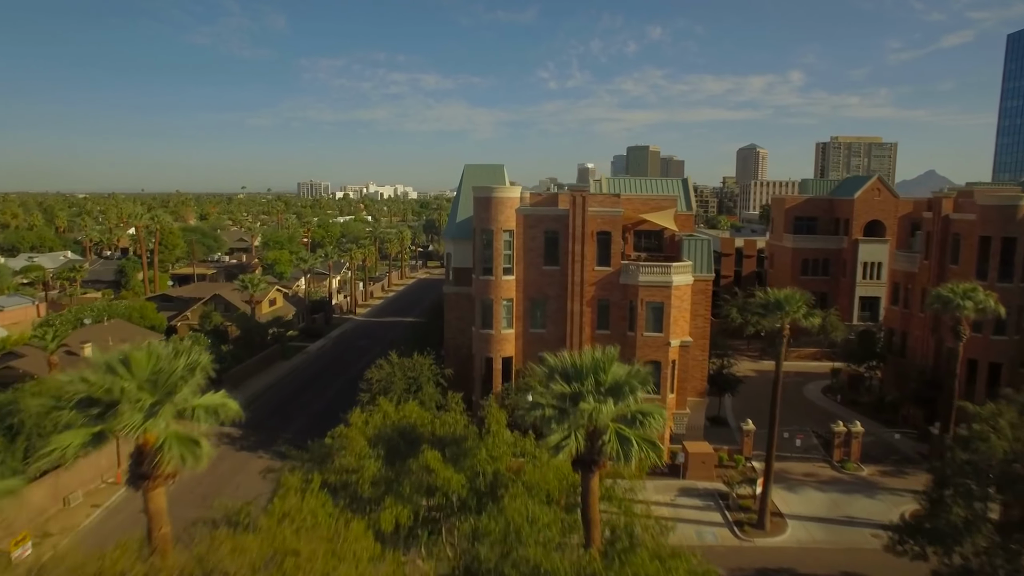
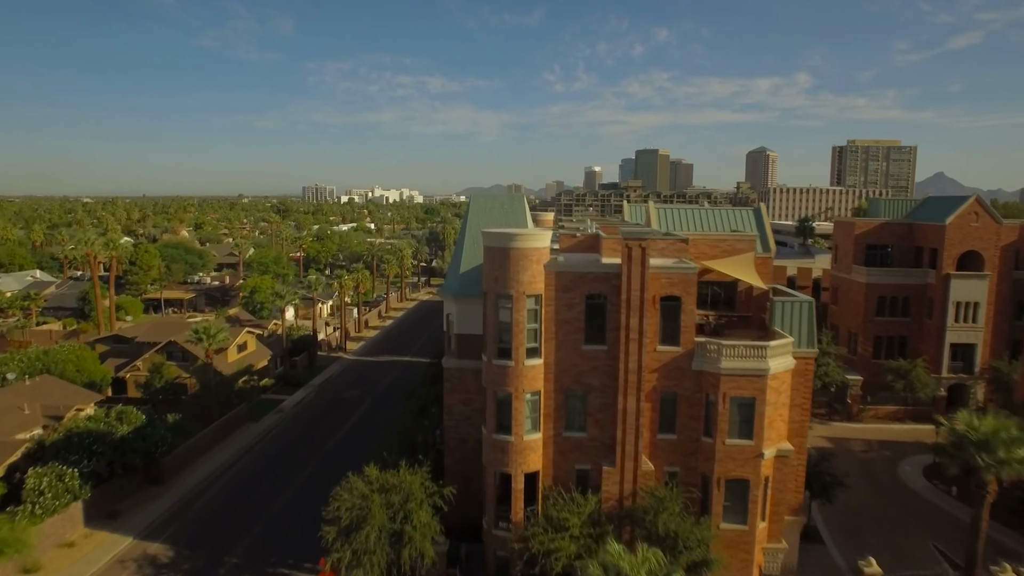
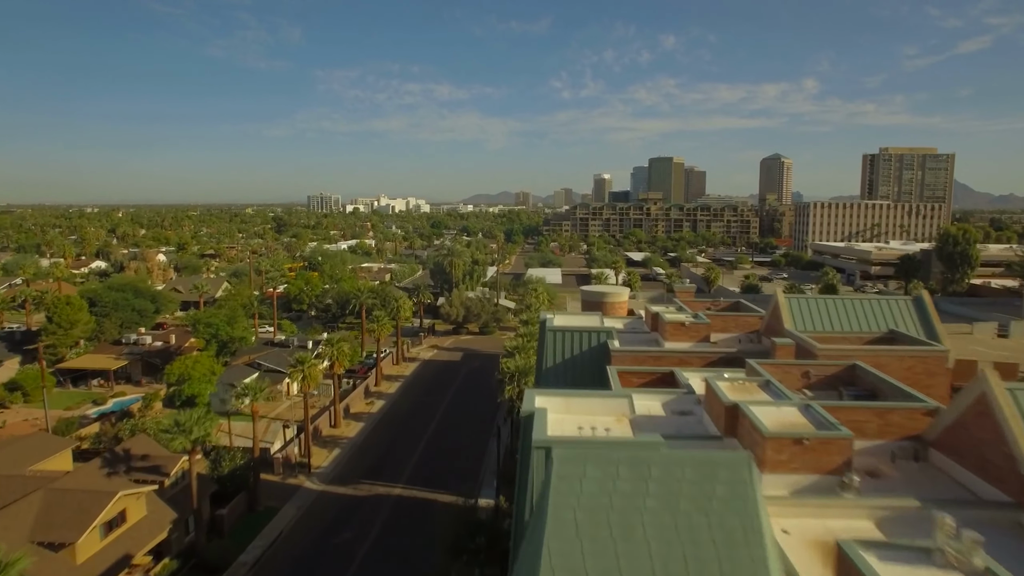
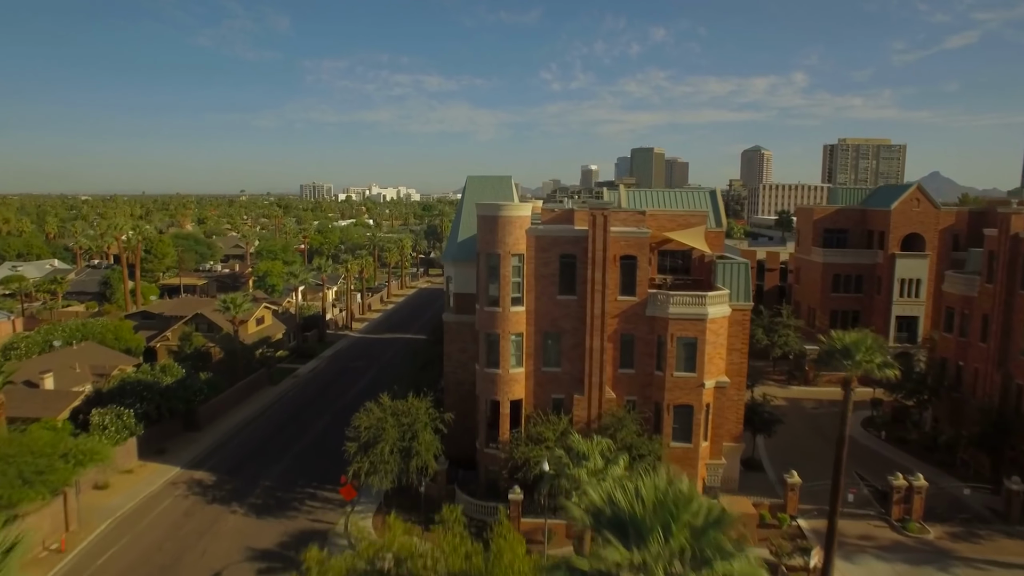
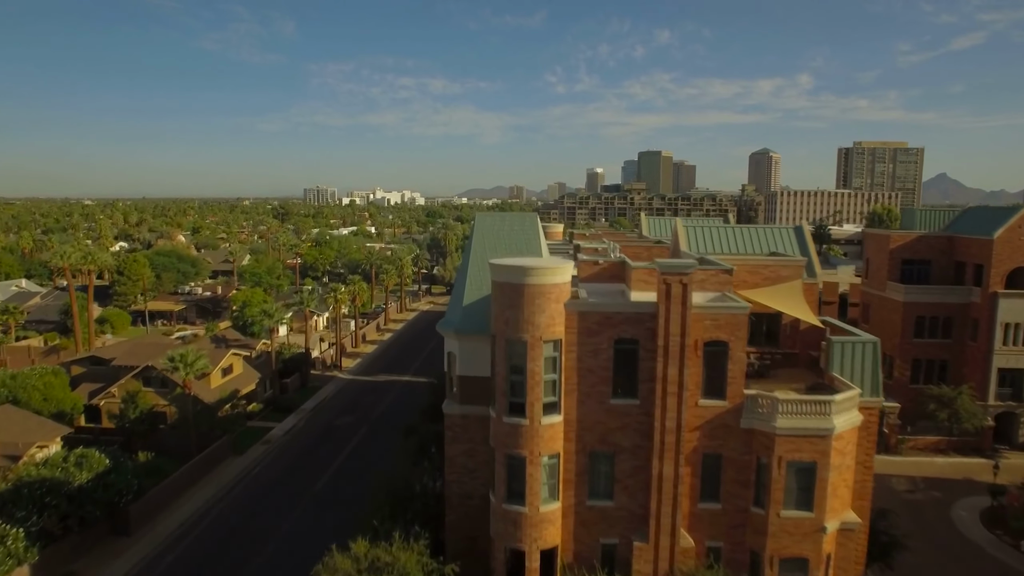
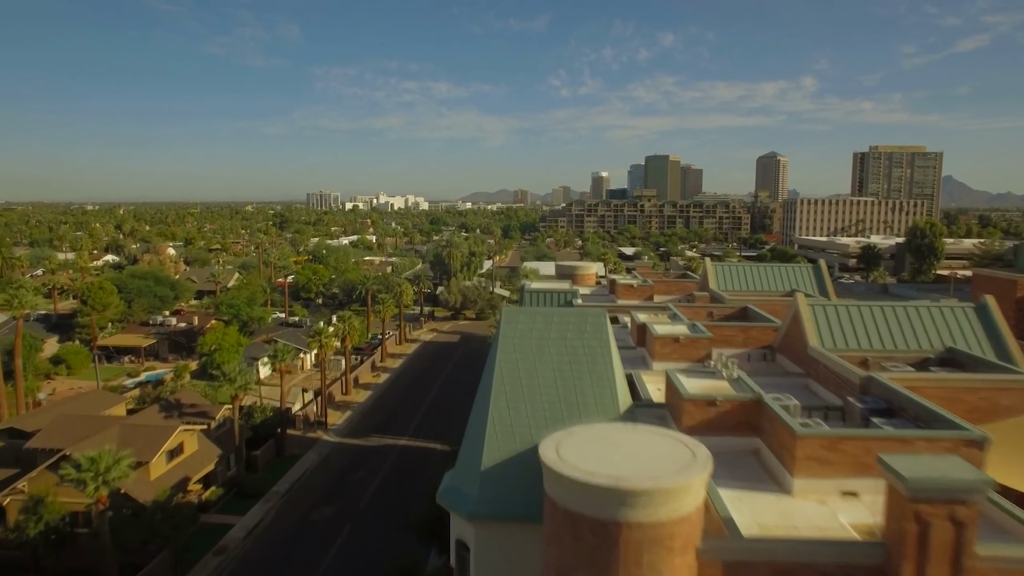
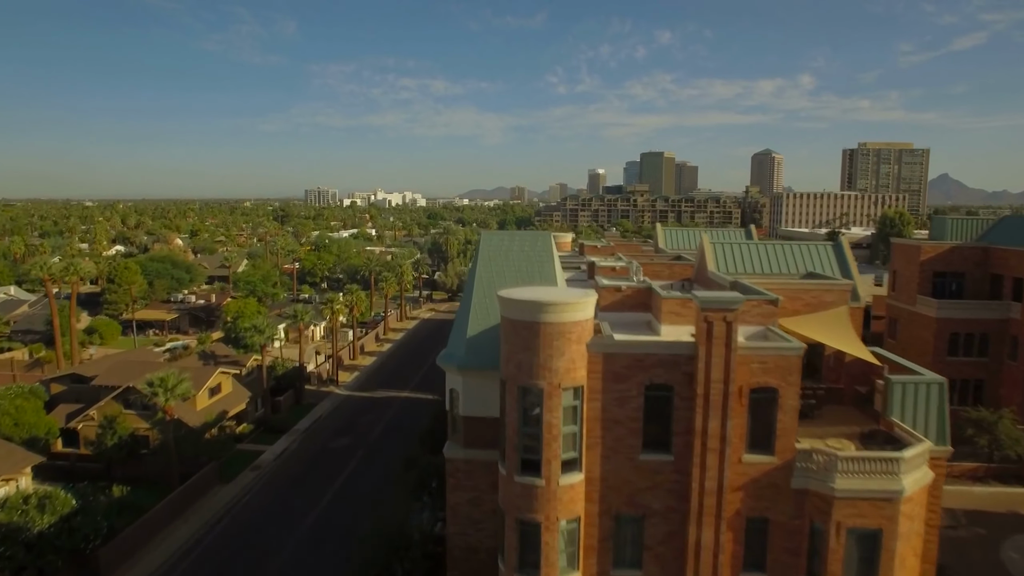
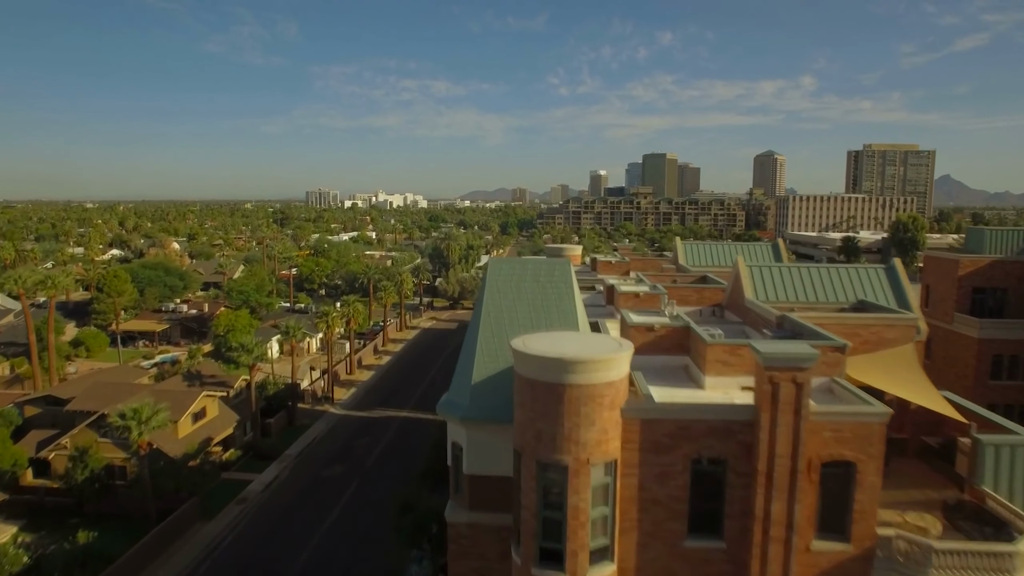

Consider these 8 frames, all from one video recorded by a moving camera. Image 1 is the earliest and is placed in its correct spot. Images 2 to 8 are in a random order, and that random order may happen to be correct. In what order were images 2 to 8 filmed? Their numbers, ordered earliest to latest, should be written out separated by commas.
4, 2, 5, 7, 8, 6, 3
